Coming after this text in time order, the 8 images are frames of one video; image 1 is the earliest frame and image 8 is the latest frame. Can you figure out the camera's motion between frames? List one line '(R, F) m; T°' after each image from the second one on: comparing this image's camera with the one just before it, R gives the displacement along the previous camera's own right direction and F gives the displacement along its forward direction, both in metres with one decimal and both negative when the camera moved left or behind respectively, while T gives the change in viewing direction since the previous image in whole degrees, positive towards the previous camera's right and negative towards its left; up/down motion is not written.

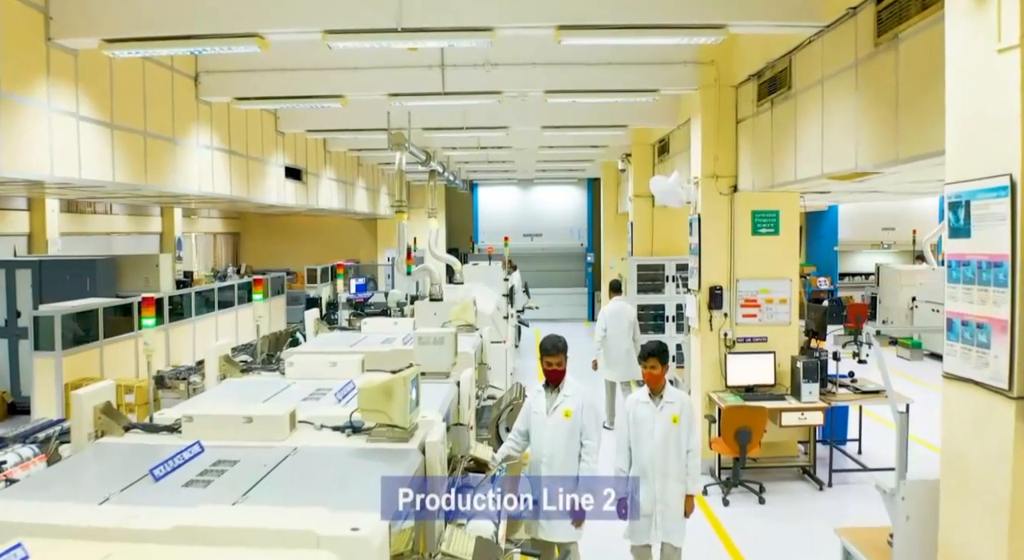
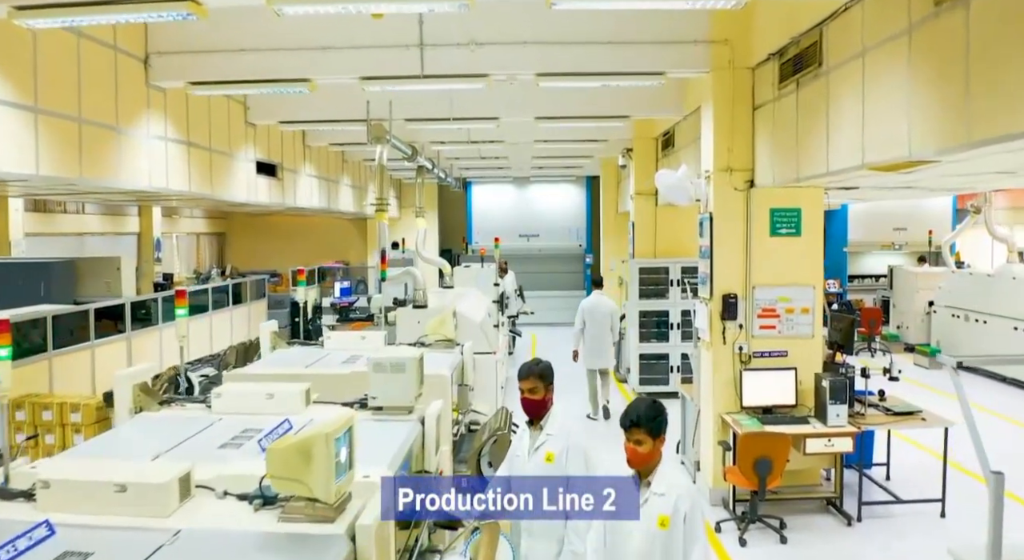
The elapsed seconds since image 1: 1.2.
(+0.1, +0.6) m; 0°
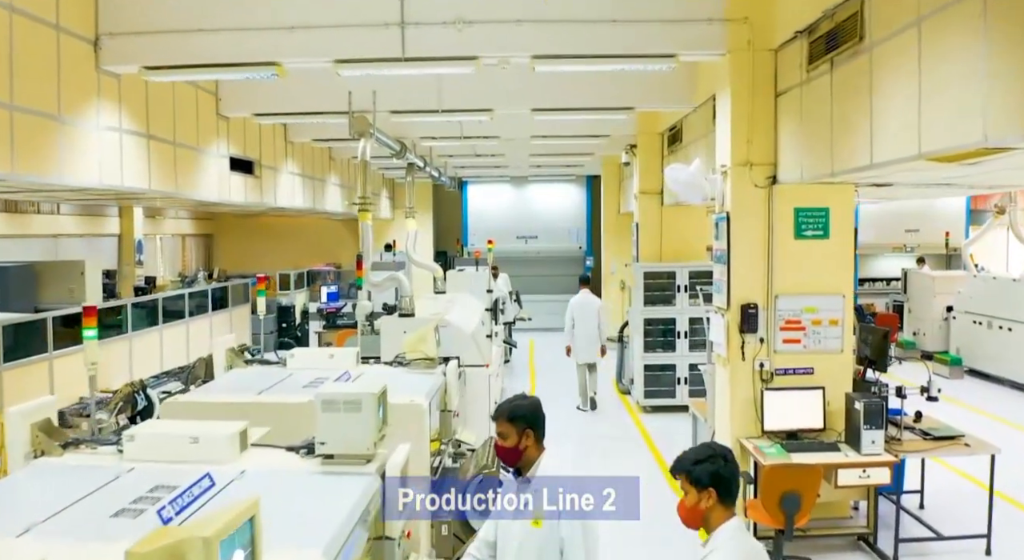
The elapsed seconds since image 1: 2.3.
(+0.1, +0.5) m; 0°
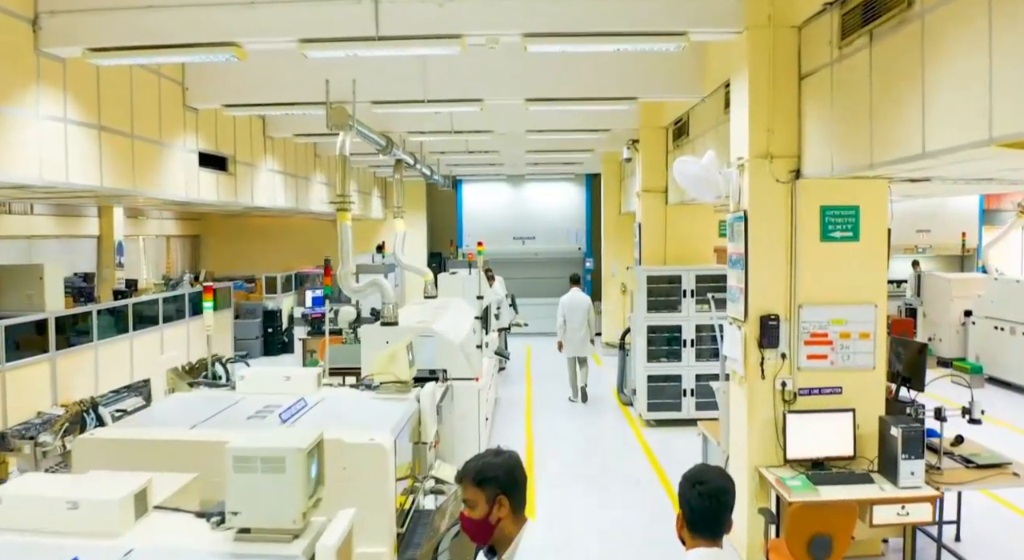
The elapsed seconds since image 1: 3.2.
(+0.1, +0.5) m; 0°
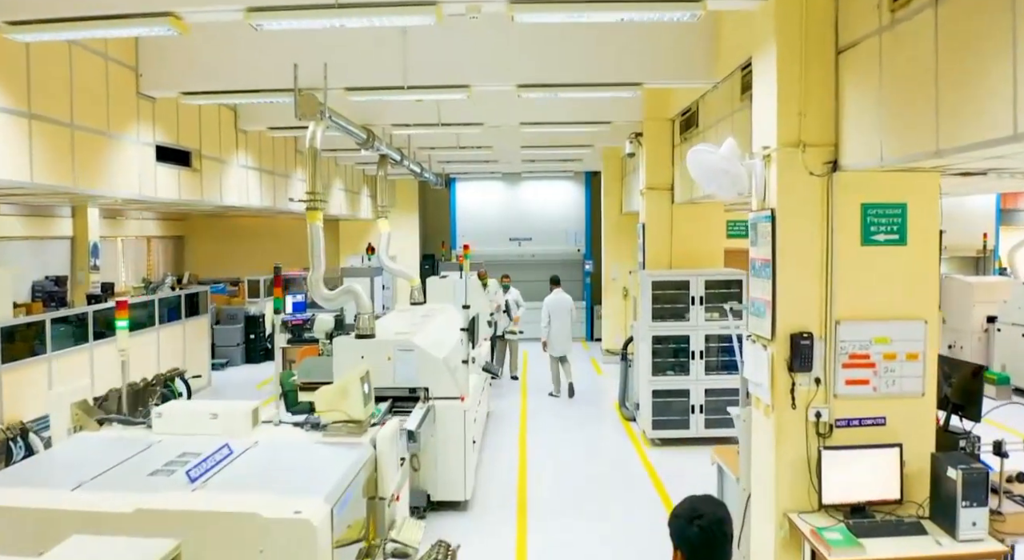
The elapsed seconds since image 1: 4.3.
(+0.1, +0.6) m; 0°
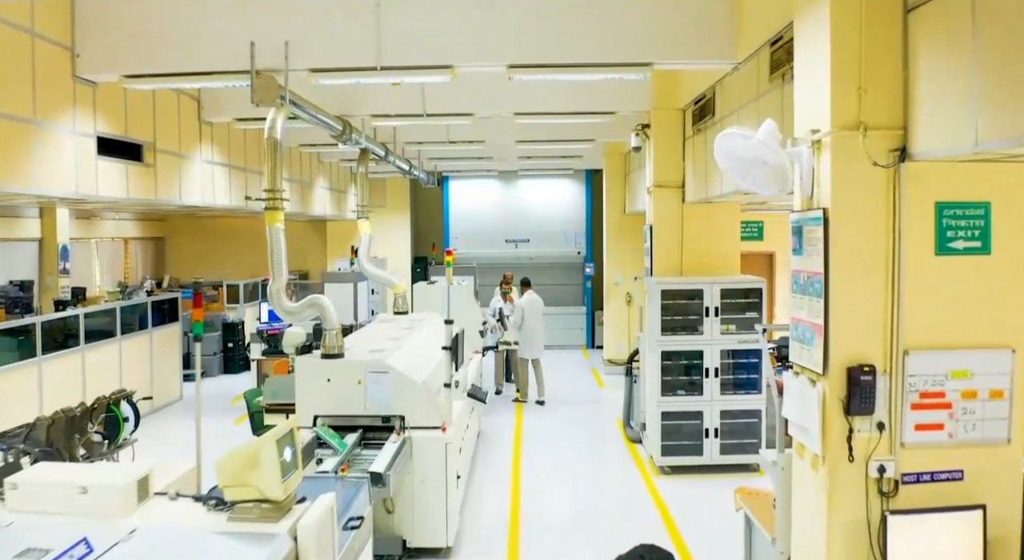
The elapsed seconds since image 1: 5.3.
(+0.1, +0.7) m; 0°
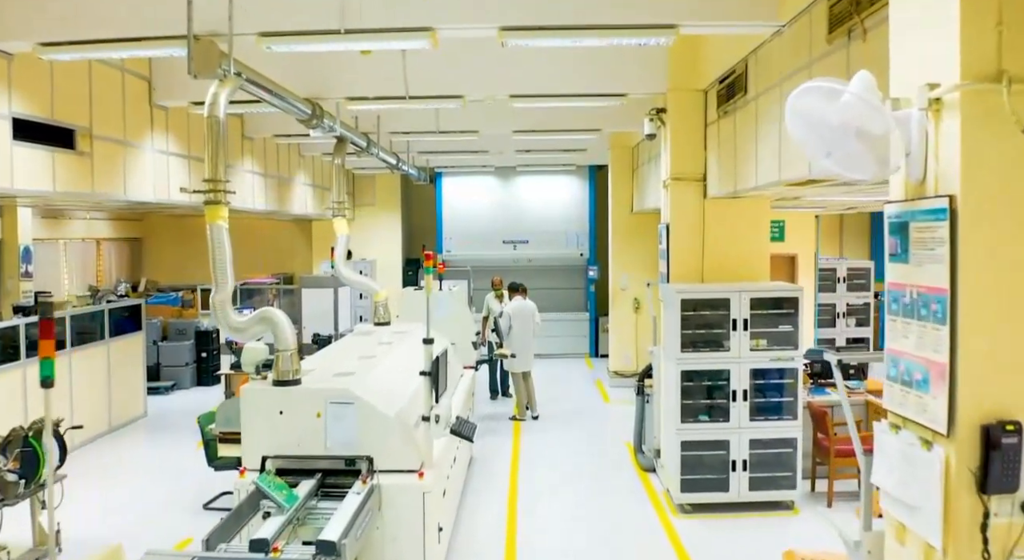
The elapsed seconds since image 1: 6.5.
(0.0, +0.8) m; 0°
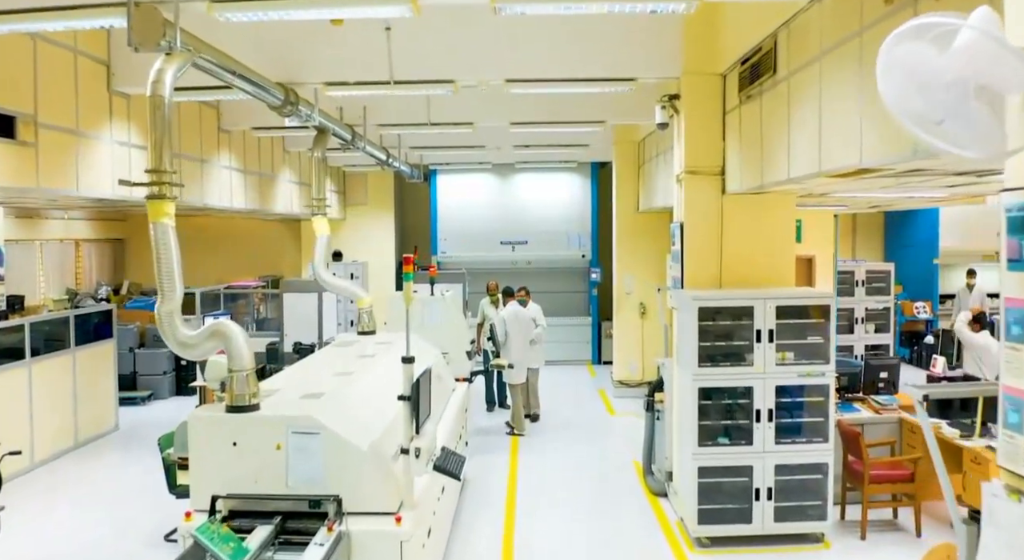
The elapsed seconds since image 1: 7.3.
(0.0, +0.5) m; 0°
